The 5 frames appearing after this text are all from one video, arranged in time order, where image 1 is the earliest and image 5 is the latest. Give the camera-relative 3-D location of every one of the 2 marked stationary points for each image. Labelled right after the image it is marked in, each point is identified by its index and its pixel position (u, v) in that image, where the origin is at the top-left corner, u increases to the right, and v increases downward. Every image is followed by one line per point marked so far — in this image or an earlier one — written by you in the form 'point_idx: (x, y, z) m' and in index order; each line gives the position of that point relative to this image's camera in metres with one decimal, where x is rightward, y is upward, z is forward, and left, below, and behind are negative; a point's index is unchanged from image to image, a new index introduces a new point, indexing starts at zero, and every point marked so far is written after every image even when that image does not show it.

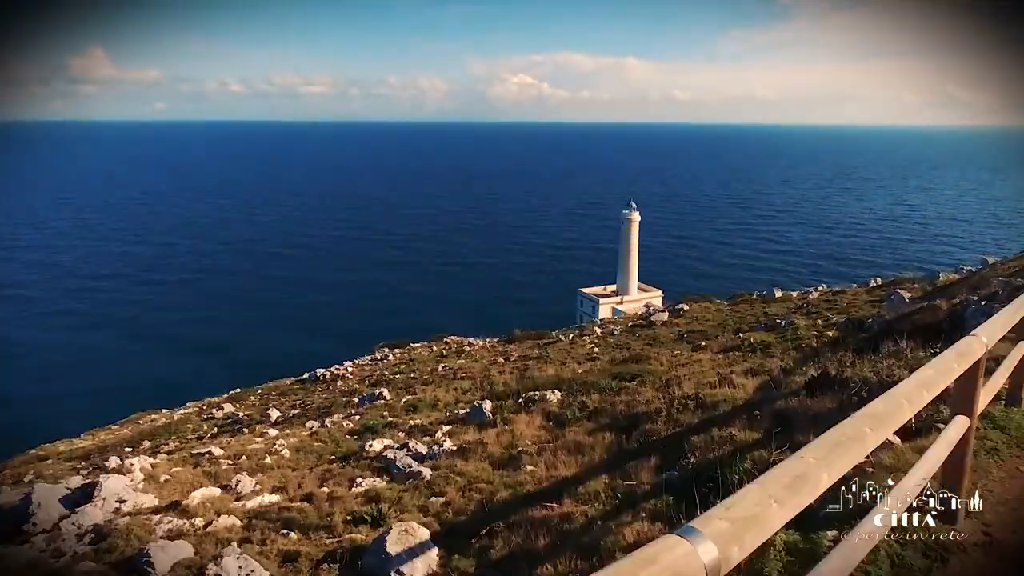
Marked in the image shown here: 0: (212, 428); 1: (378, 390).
0: (-8.4, -3.9, +16.8) m
1: (-3.2, -2.5, +14.5) m
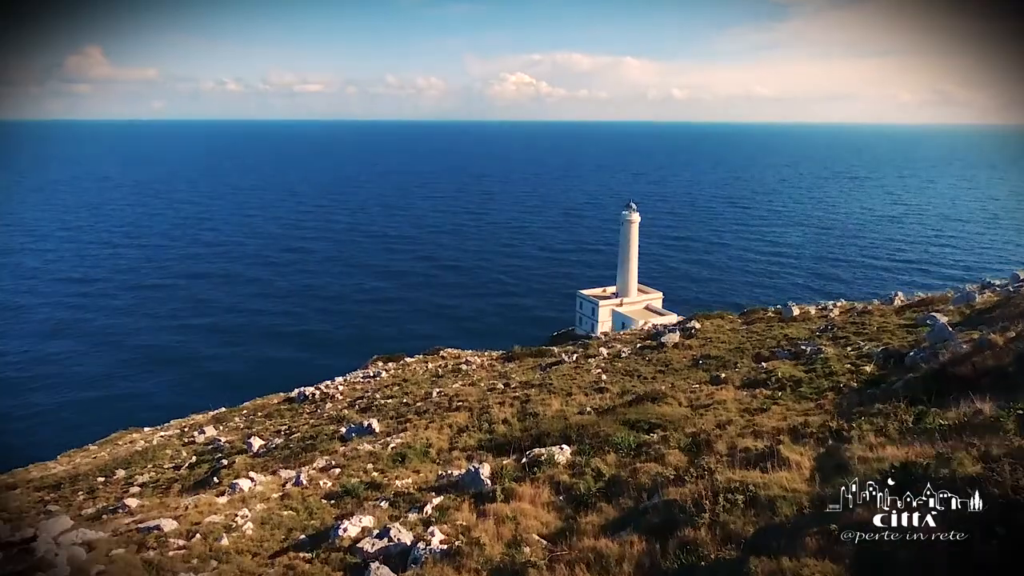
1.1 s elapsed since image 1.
0: (-8.4, -4.4, +15.7) m
1: (-3.2, -3.0, +13.4) m
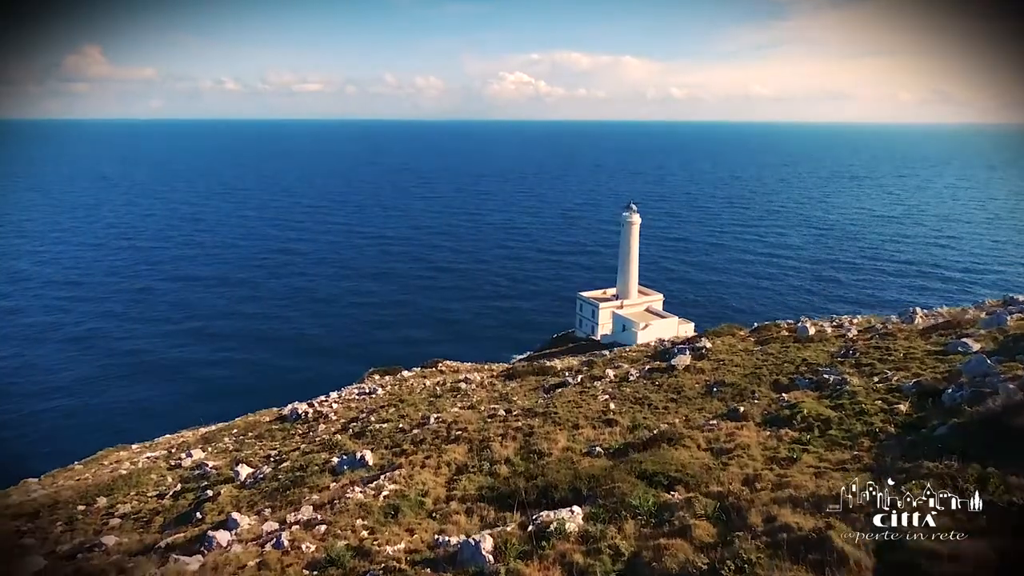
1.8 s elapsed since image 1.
0: (-8.4, -4.9, +15.0) m
1: (-3.2, -3.4, +12.6) m
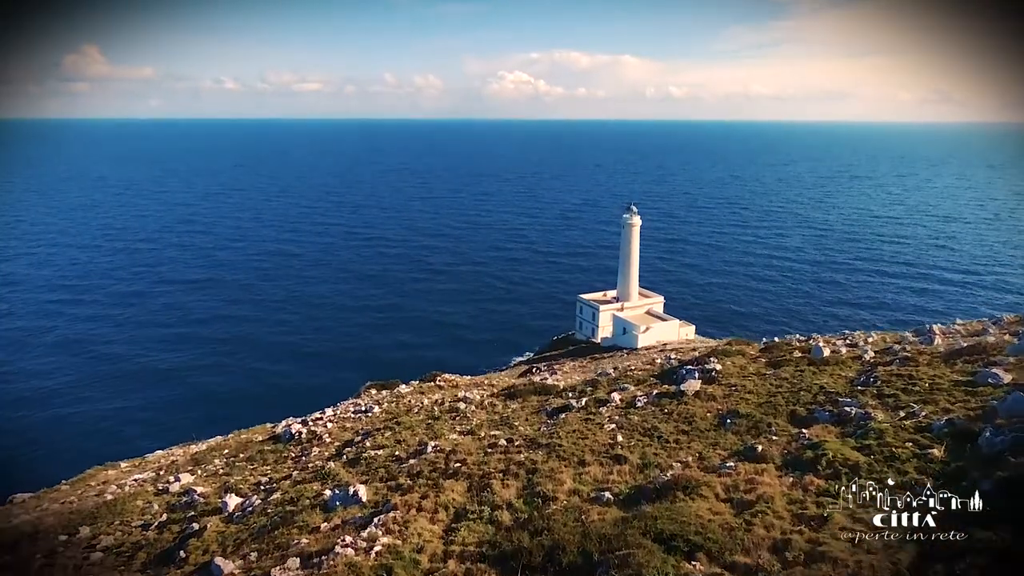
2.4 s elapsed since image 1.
0: (-8.4, -5.3, +14.3) m
1: (-3.1, -3.9, +12.0) m
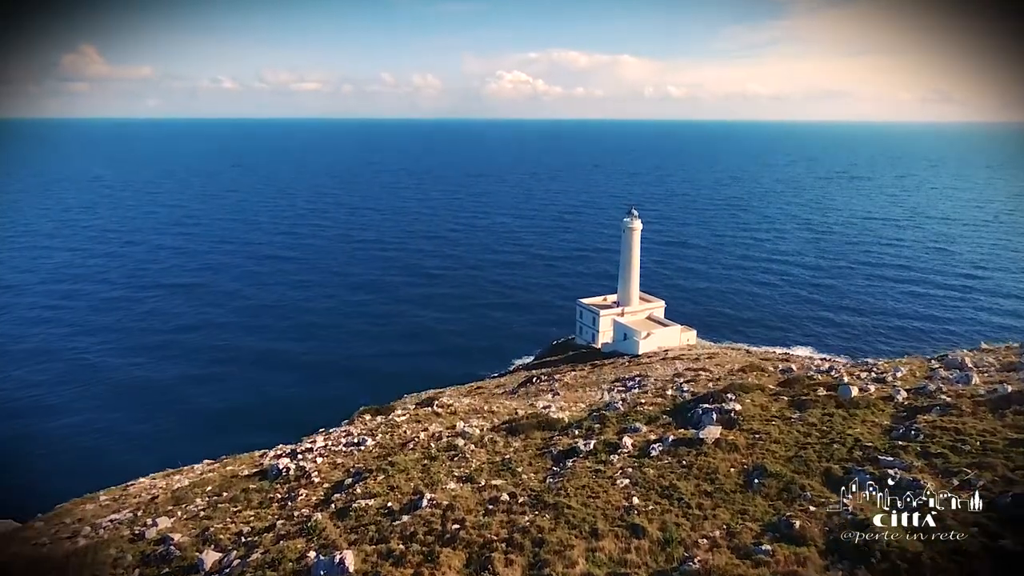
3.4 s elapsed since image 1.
0: (-8.3, -6.1, +13.2) m
1: (-3.1, -4.6, +10.9) m
